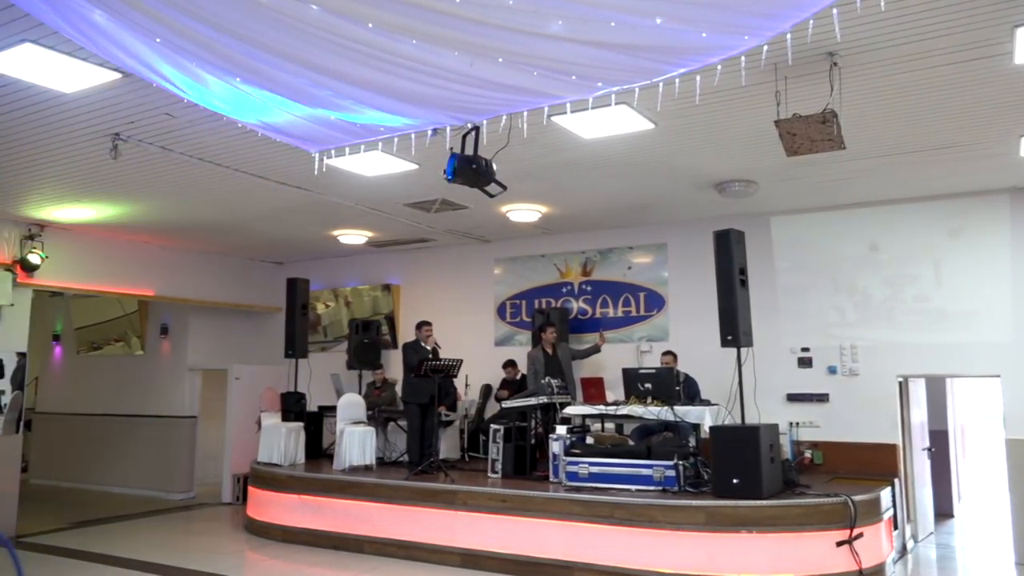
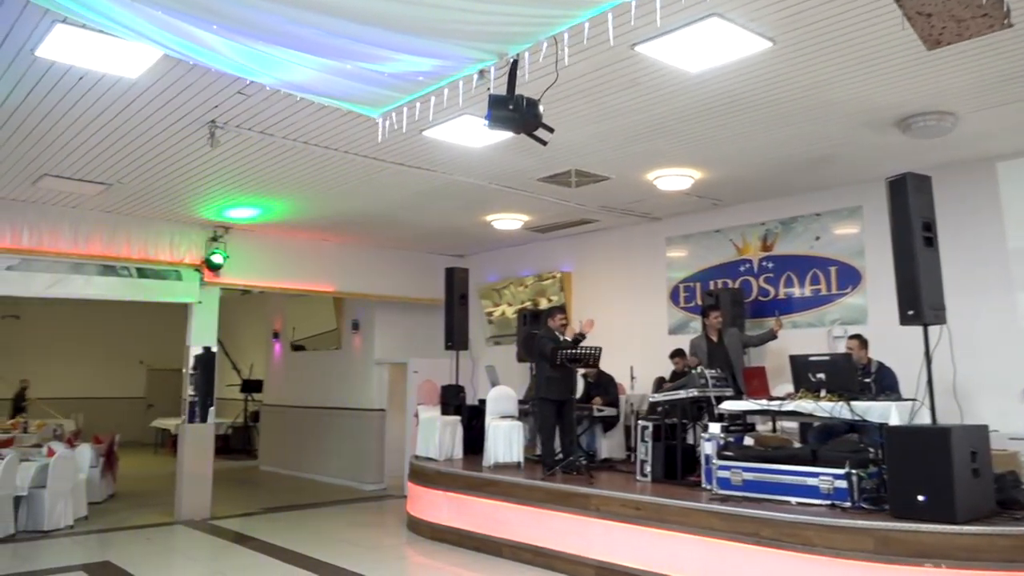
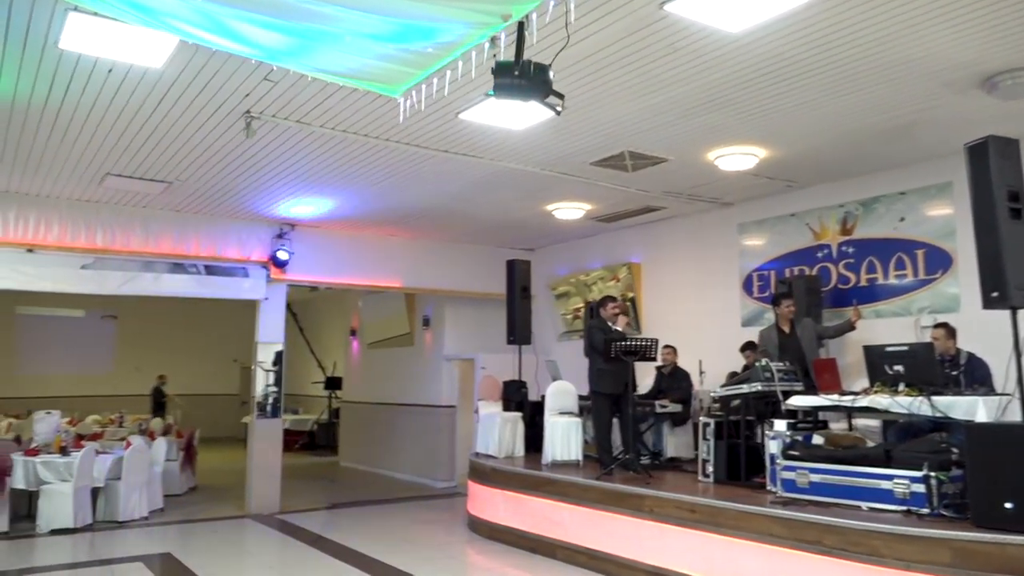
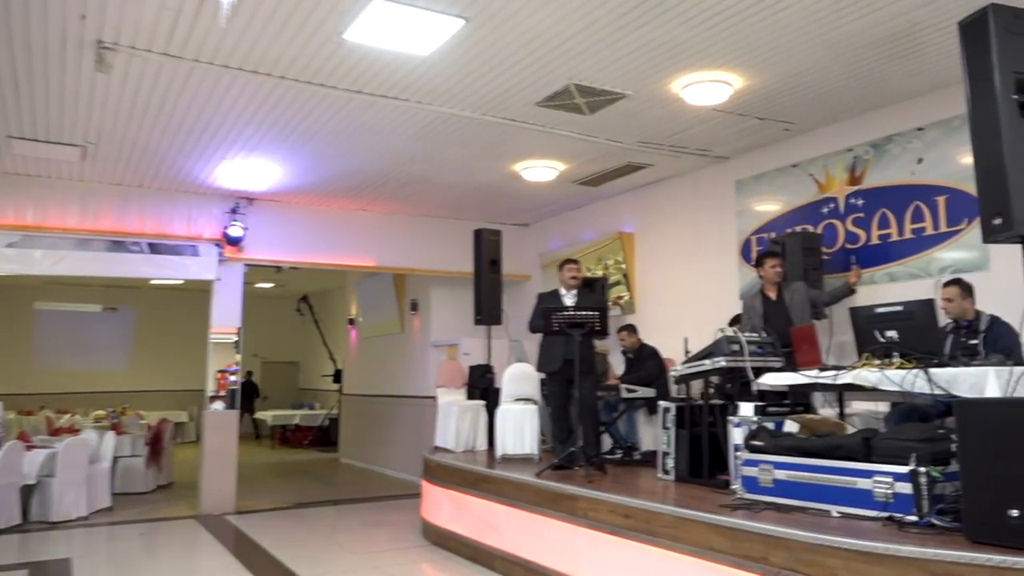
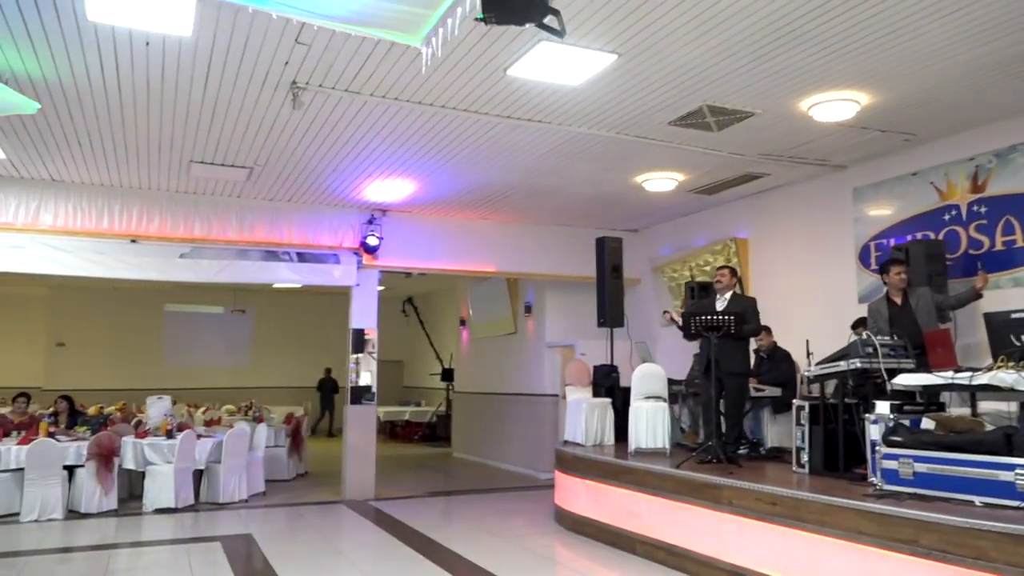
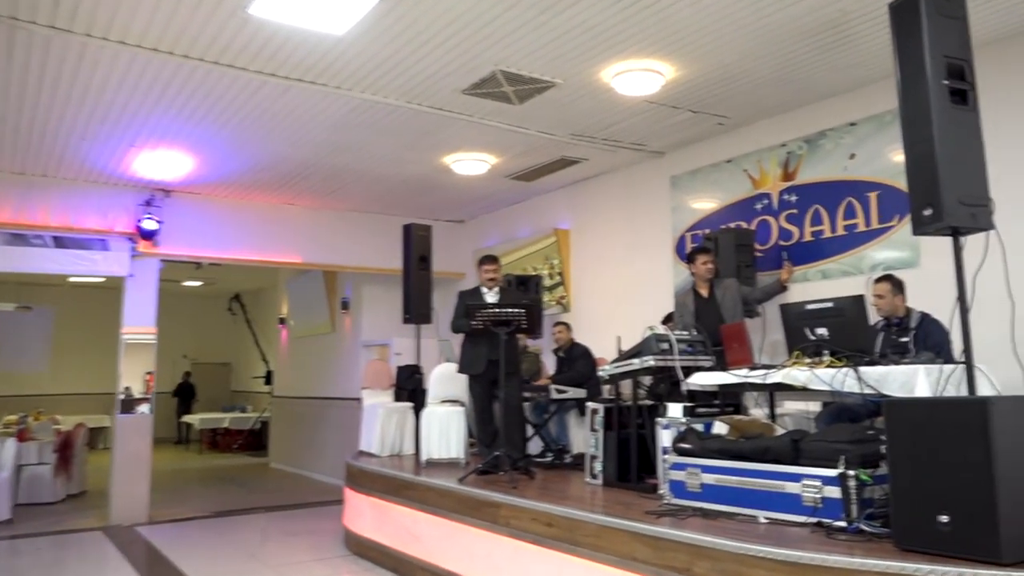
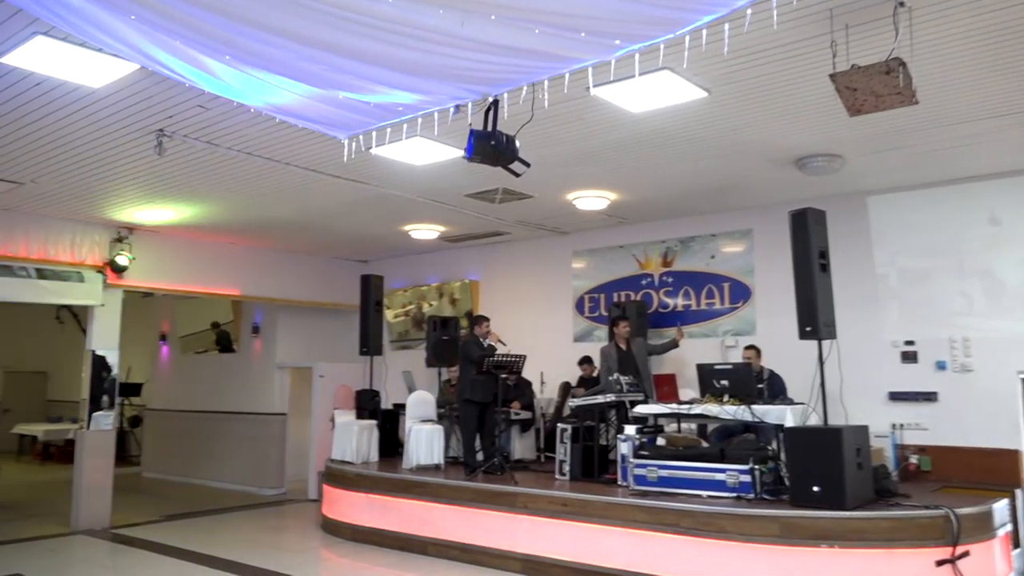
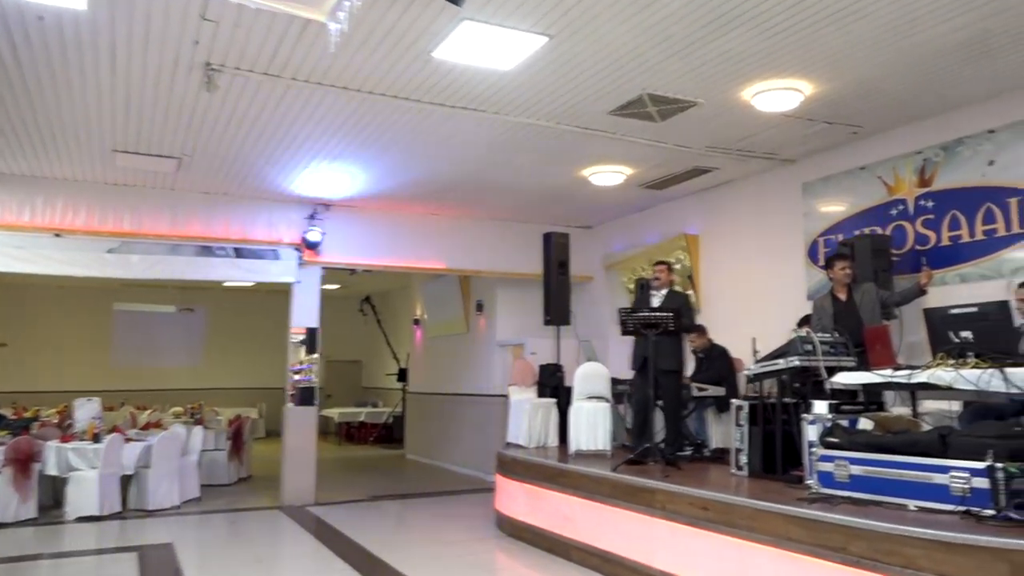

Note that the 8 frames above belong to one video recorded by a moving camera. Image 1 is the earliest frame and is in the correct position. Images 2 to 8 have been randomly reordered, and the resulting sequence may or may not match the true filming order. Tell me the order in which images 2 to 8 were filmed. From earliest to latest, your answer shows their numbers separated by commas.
7, 2, 3, 5, 8, 4, 6
